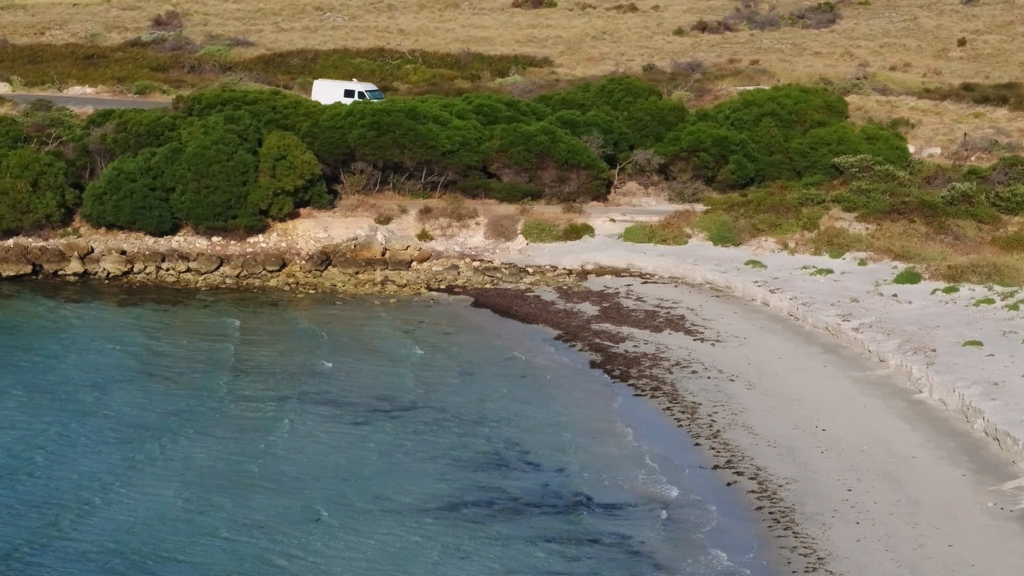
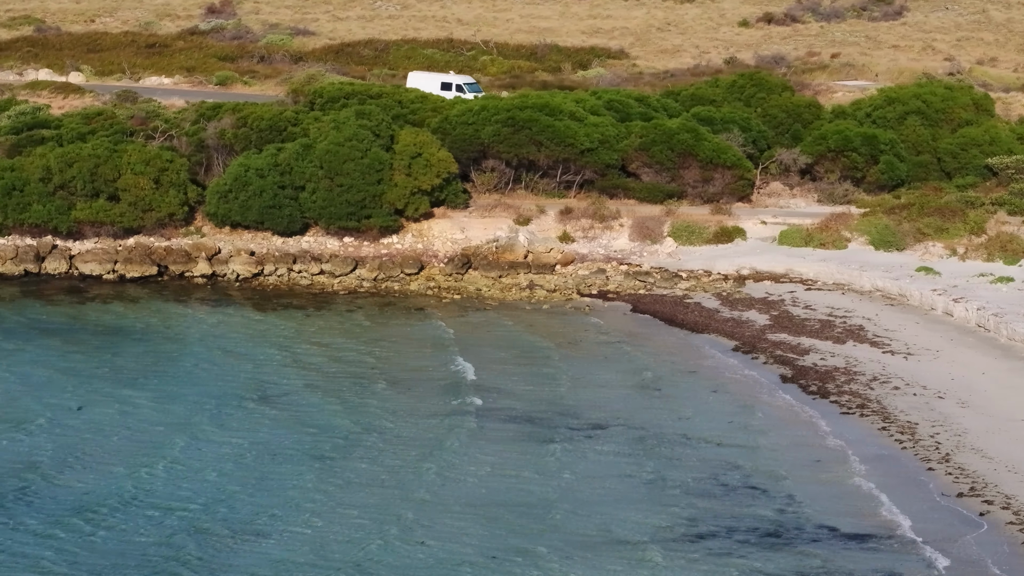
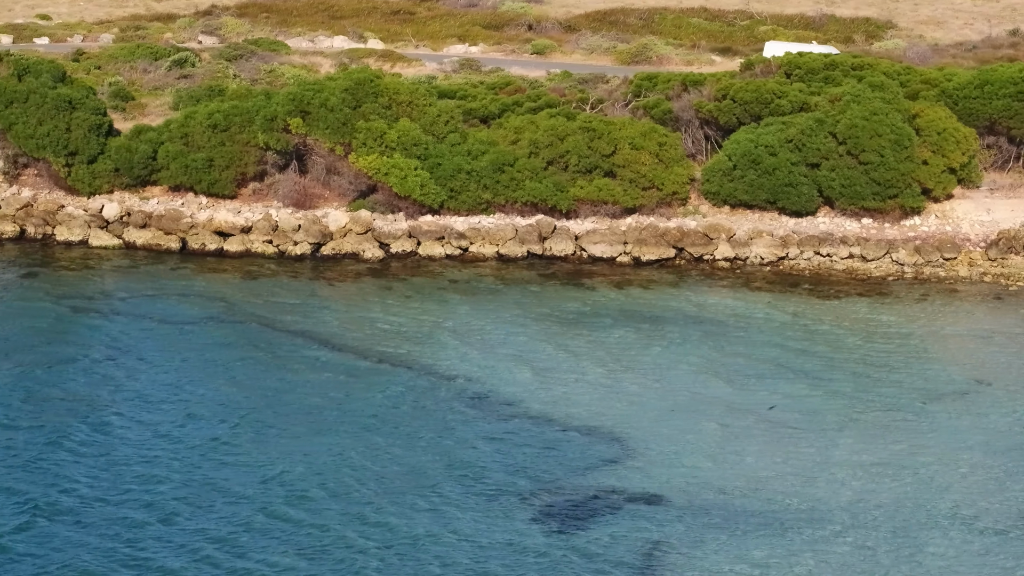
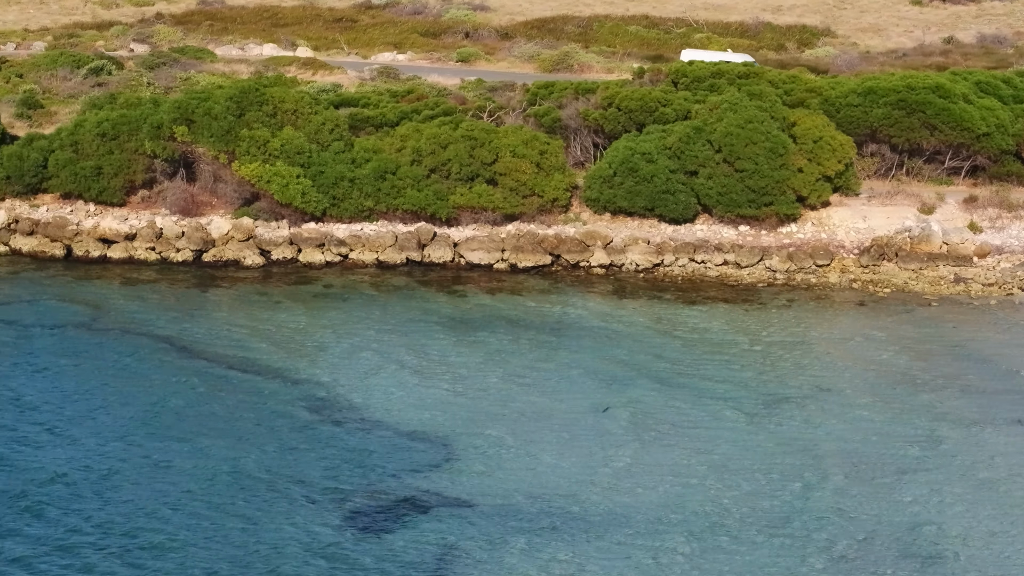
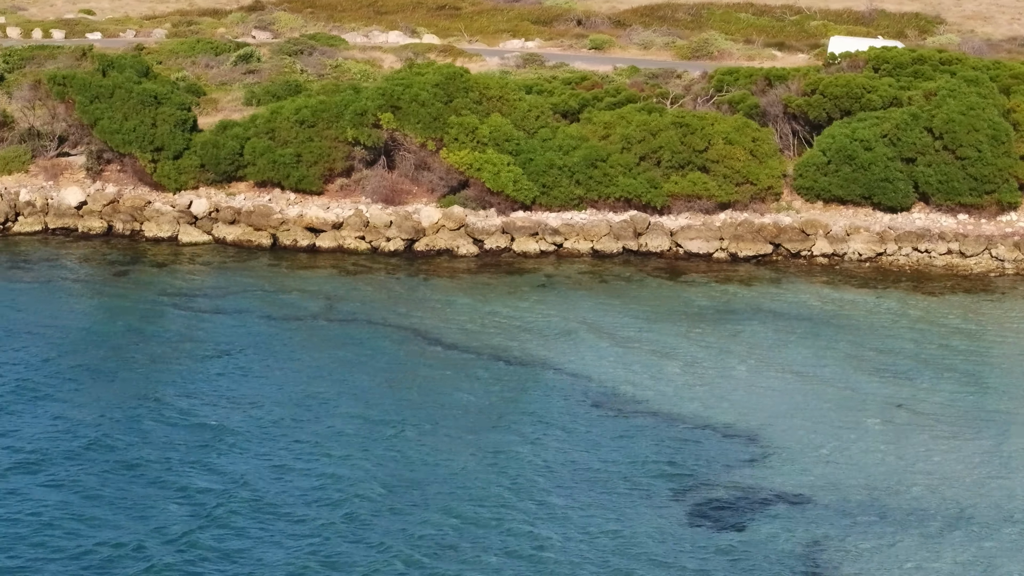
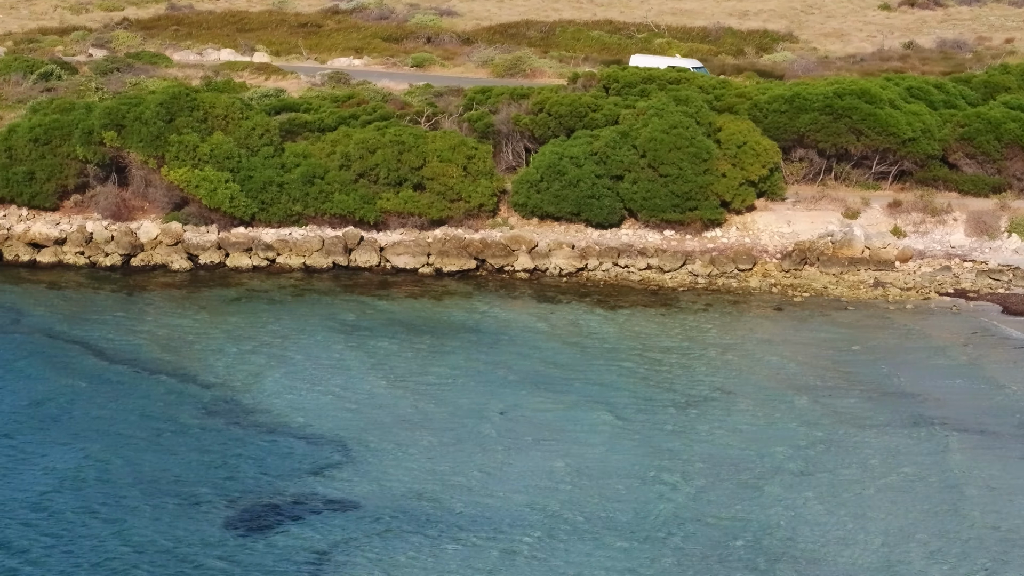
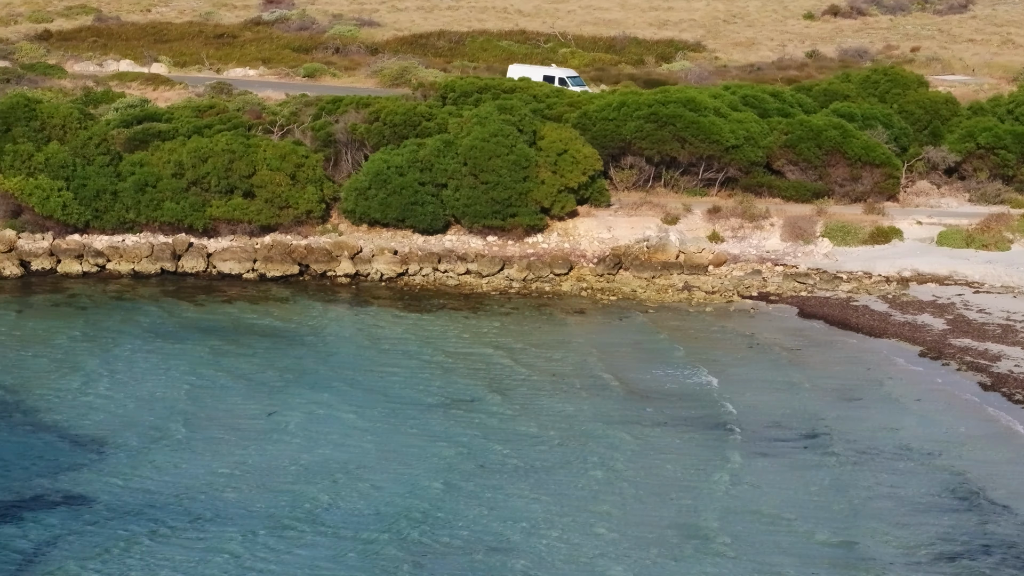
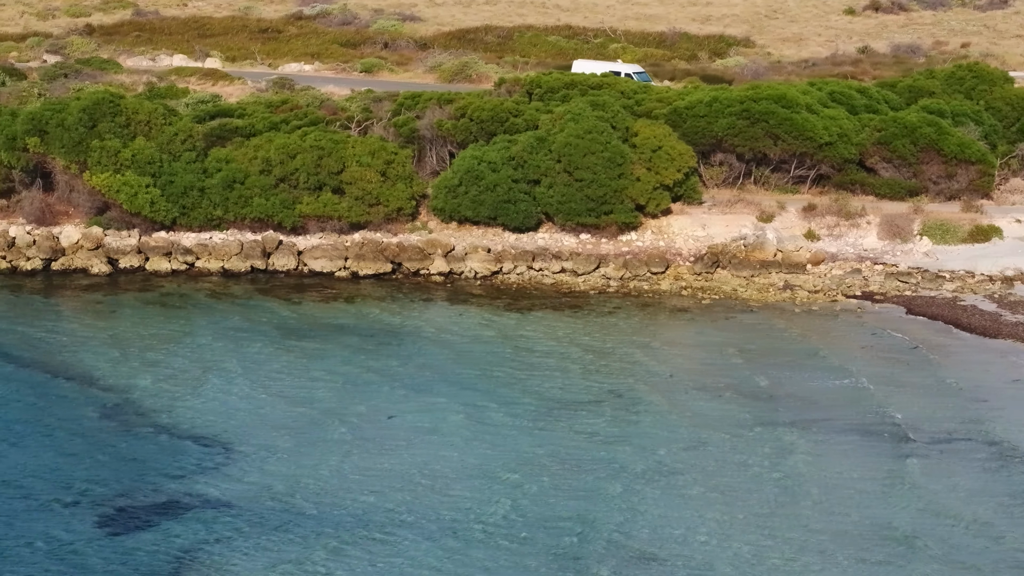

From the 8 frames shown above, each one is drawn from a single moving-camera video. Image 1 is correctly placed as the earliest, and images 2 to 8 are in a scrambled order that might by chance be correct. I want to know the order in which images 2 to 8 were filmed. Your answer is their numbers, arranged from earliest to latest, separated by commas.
2, 7, 8, 6, 4, 3, 5
